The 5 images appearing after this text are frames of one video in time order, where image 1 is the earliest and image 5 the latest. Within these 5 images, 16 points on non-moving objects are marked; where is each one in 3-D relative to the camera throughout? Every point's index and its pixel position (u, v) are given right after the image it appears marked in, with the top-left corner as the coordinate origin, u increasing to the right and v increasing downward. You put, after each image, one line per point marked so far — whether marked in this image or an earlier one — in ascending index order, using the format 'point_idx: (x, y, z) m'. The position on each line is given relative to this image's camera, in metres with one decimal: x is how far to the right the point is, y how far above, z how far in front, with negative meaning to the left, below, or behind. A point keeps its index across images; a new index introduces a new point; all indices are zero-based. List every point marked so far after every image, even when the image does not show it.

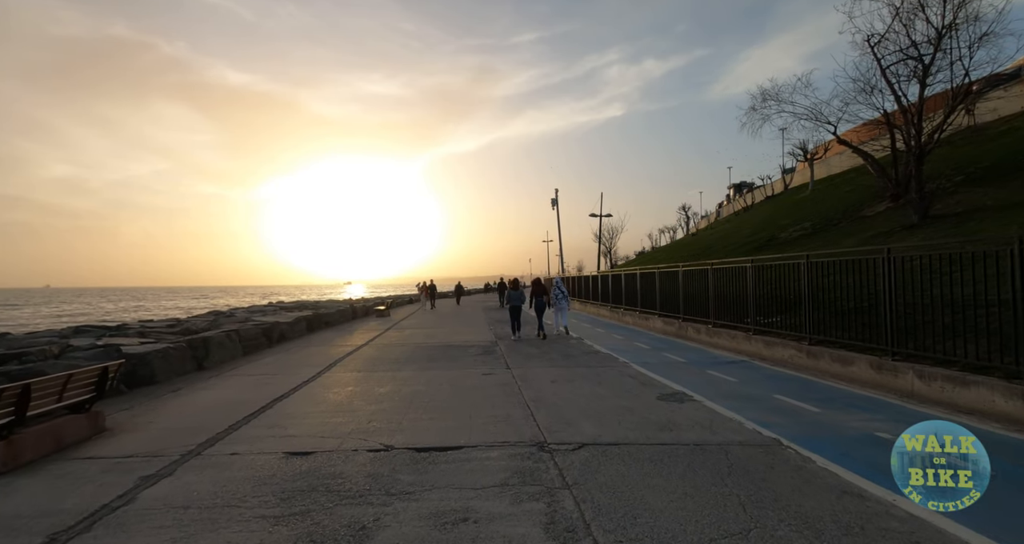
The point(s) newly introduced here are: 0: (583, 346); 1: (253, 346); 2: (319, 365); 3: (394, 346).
0: (+2.0, -2.1, +11.9) m
1: (-7.6, -2.2, +12.6) m
2: (-4.7, -2.3, +10.5) m
3: (-3.6, -2.3, +13.1) m
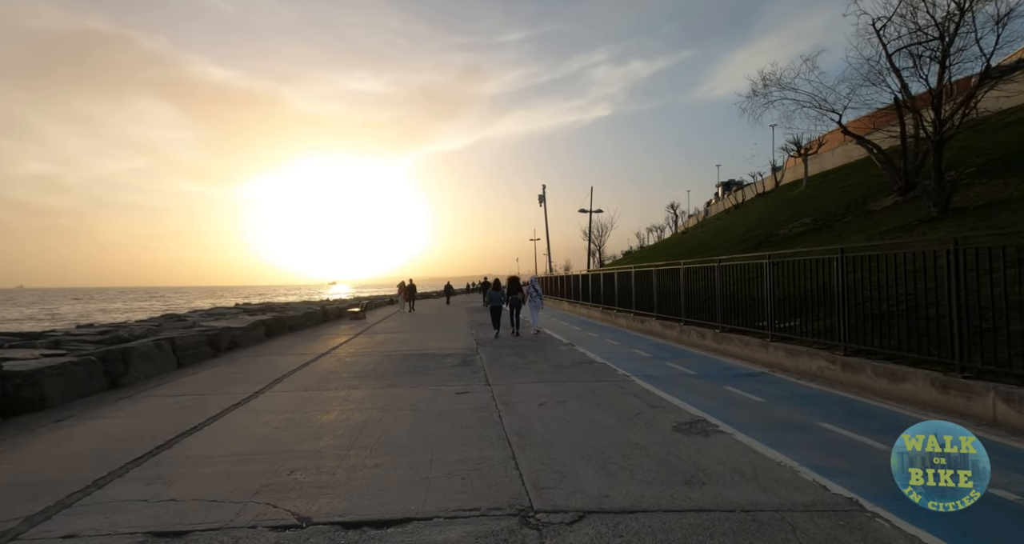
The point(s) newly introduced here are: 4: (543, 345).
0: (+1.5, -2.0, +10.4) m
1: (-8.0, -2.1, +10.8) m
2: (-5.1, -2.2, +8.8) m
3: (-4.1, -2.2, +11.5) m
4: (+0.8, -2.0, +11.7) m
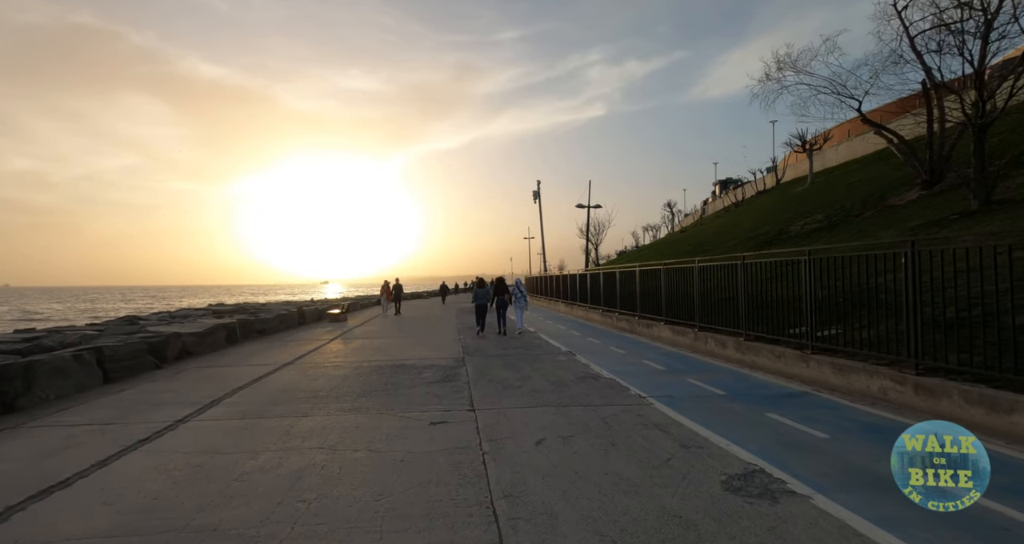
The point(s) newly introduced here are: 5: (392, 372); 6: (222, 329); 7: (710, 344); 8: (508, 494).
0: (+1.3, -2.0, +8.9) m
1: (-8.2, -2.1, +9.2) m
2: (-5.3, -2.2, +7.2) m
3: (-4.3, -2.2, +9.9) m
4: (+0.6, -2.0, +10.2) m
5: (-2.5, -2.1, +9.1) m
6: (-9.0, -1.7, +13.3) m
7: (+4.7, -1.7, +10.3) m
8: (0.0, -2.0, +3.8) m
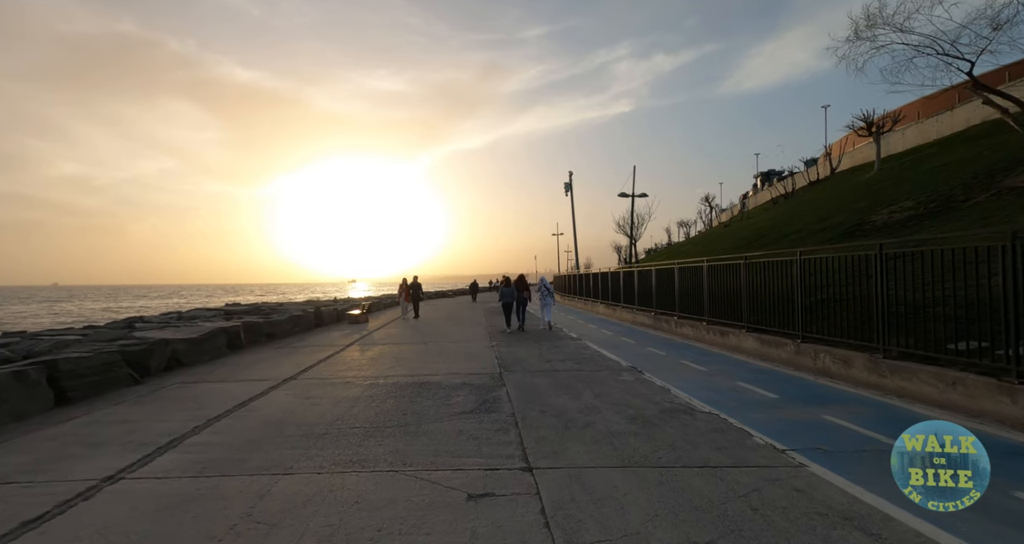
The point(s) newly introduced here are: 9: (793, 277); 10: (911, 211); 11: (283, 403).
0: (+2.2, -1.9, +6.7) m
1: (-7.3, -2.0, +7.5) m
2: (-4.5, -2.1, +5.4) m
3: (-3.4, -2.1, +8.0) m
4: (+1.6, -1.9, +8.0) m
5: (-1.6, -2.0, +7.2) m
6: (-7.8, -1.7, +11.7) m
7: (+5.7, -1.6, +7.9) m
8: (+0.6, -1.9, +1.7) m
9: (+6.2, -0.1, +9.6) m
10: (+15.1, +2.3, +16.3) m
11: (-3.6, -2.1, +6.9) m
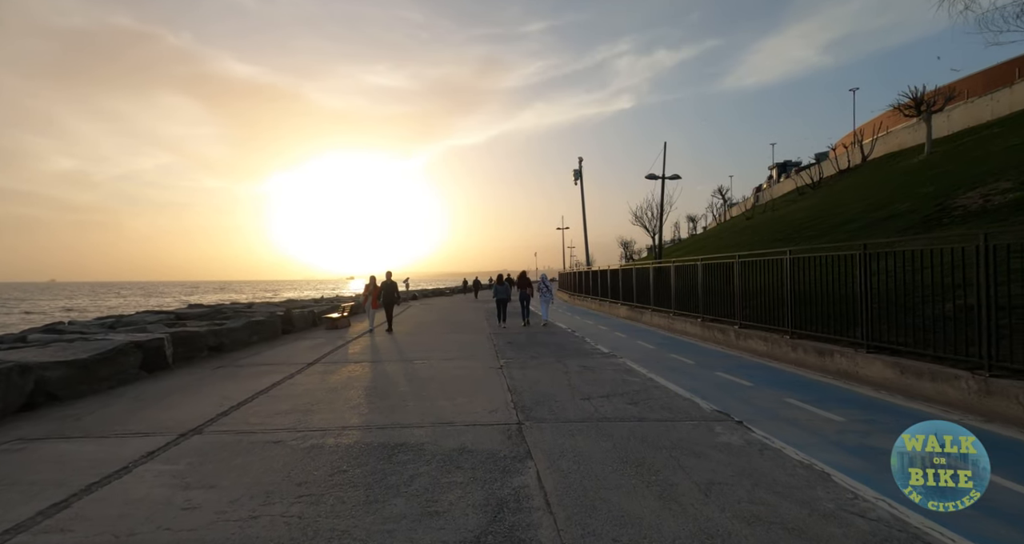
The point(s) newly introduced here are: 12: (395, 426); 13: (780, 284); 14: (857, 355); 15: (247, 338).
0: (+2.6, -1.8, +3.6) m
1: (-7.0, -1.9, +4.4) m
2: (-4.1, -2.0, +2.3) m
3: (-3.0, -2.0, +4.9) m
4: (+1.9, -1.8, +5.0) m
5: (-1.3, -2.0, +4.1) m
6: (-7.5, -1.5, +8.6) m
7: (+6.0, -1.6, +4.8) m
8: (+0.9, -1.8, -1.4) m
9: (+6.5, 0.0, +6.6) m
10: (+15.4, +2.4, +13.2) m
11: (-3.3, -2.0, +3.9) m
12: (-1.5, -1.9, +5.6) m
13: (+6.2, -0.3, +10.2) m
14: (+5.9, -1.4, +7.6) m
15: (-7.7, -2.0, +12.9) m
